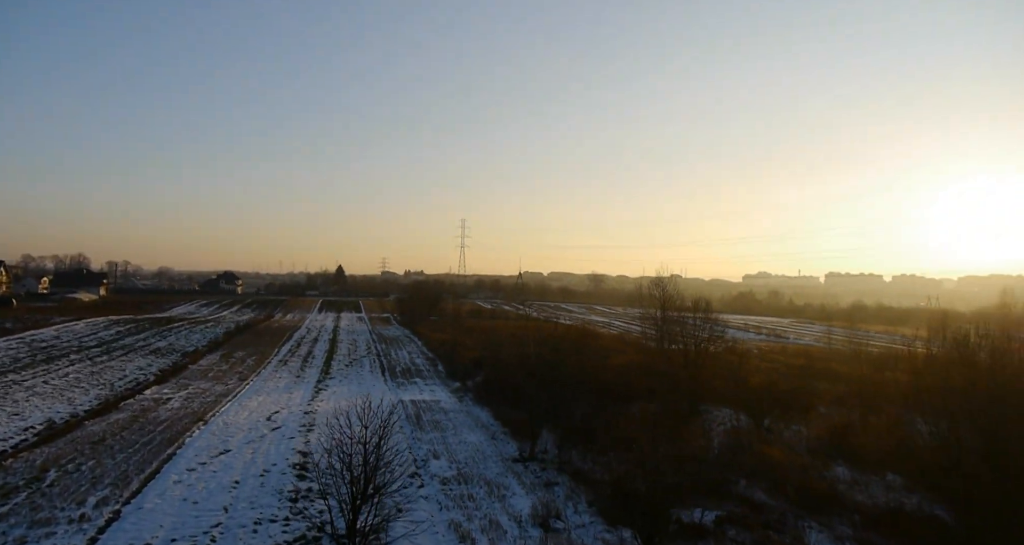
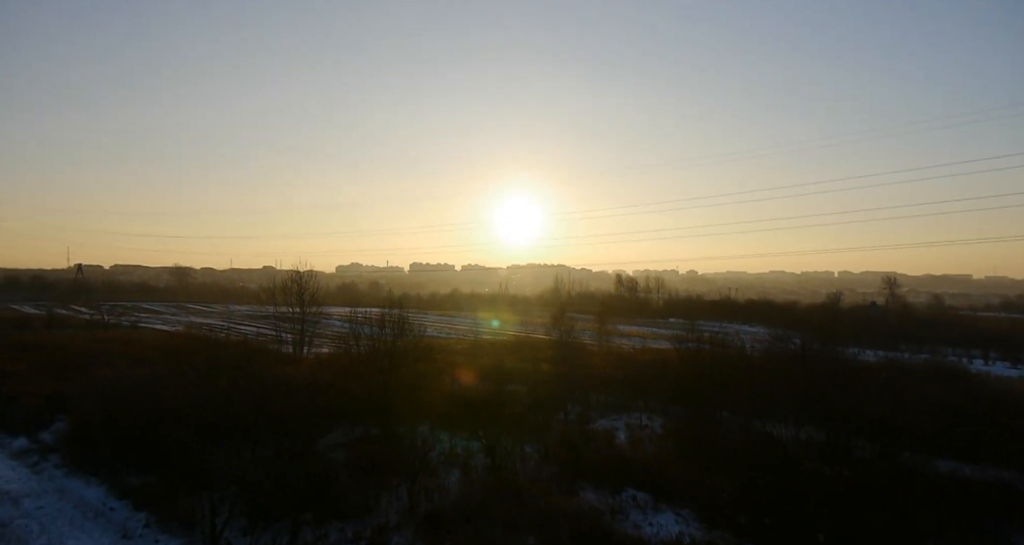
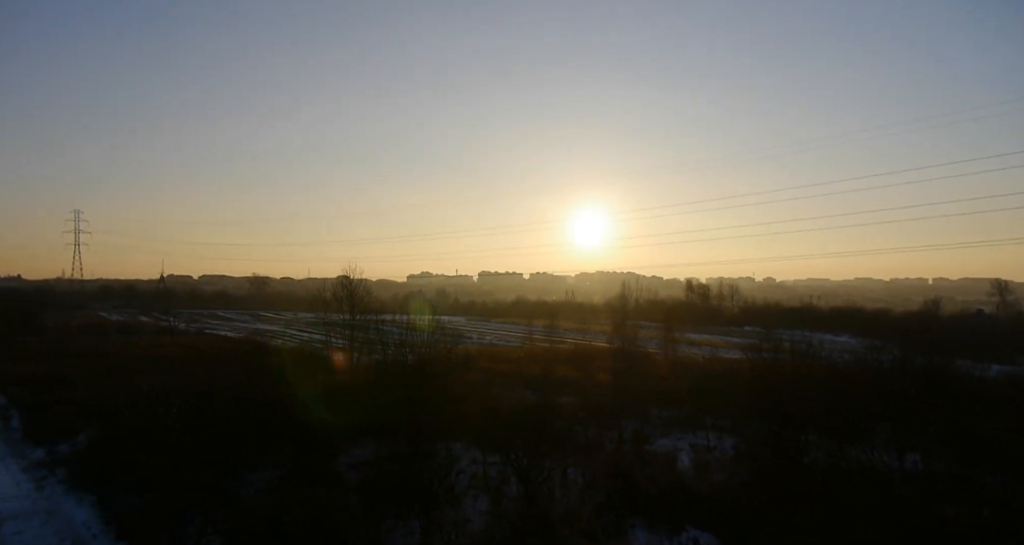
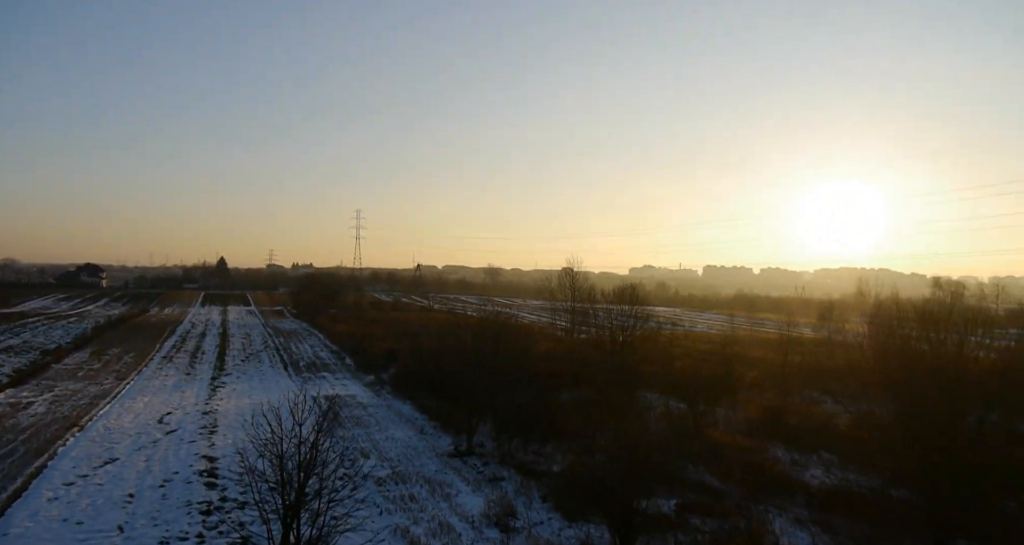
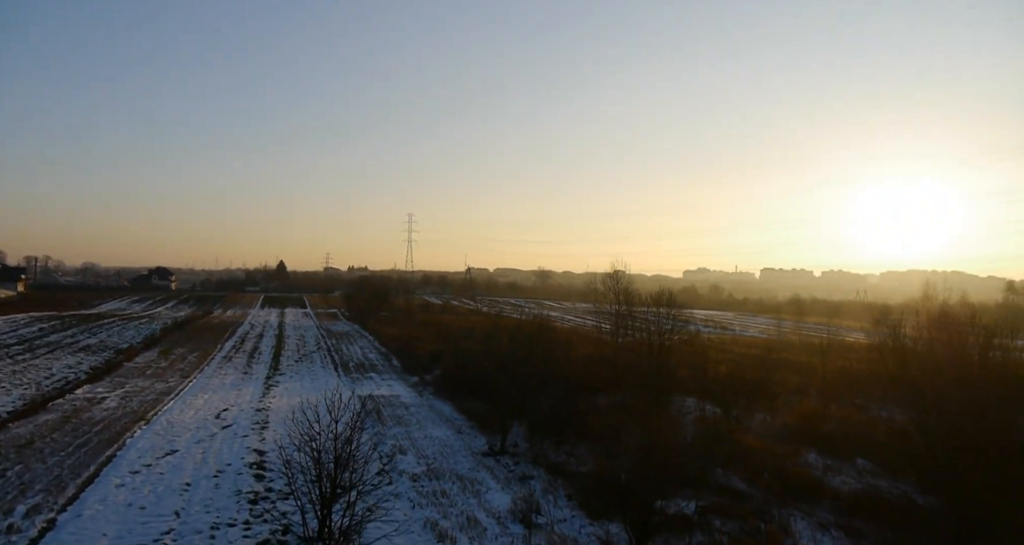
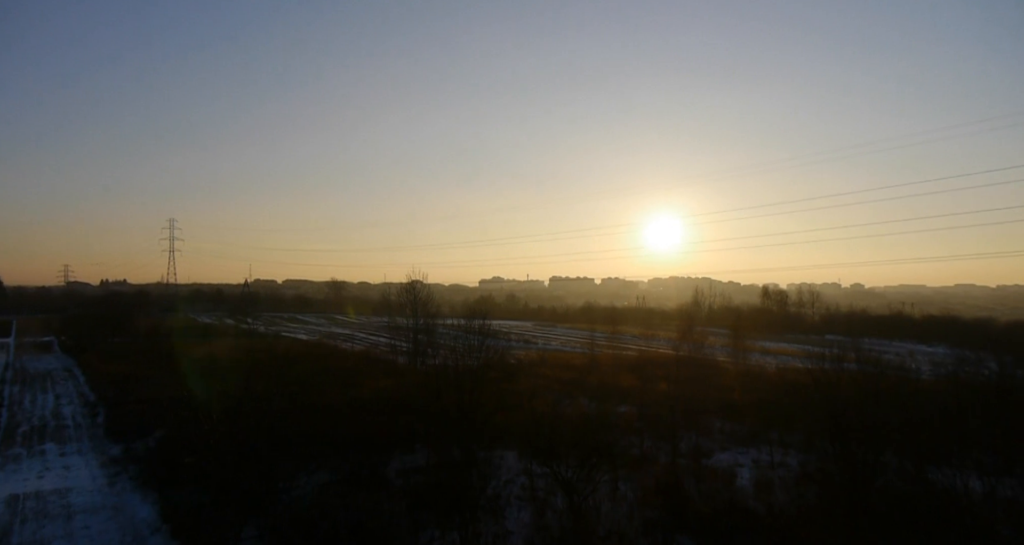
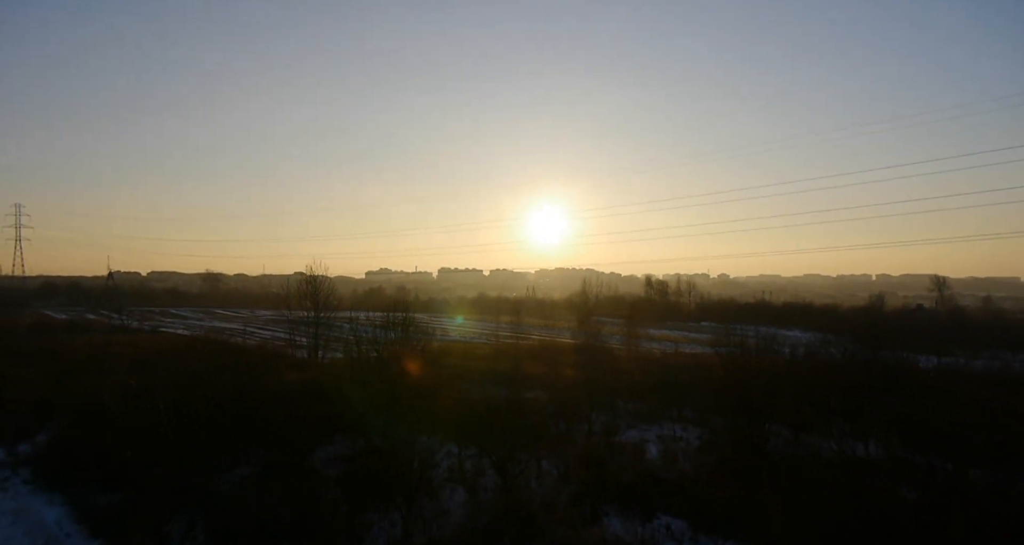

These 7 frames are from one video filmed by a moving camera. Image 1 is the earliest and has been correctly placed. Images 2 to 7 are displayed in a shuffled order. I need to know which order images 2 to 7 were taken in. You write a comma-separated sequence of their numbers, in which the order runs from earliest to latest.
5, 4, 2, 7, 3, 6
